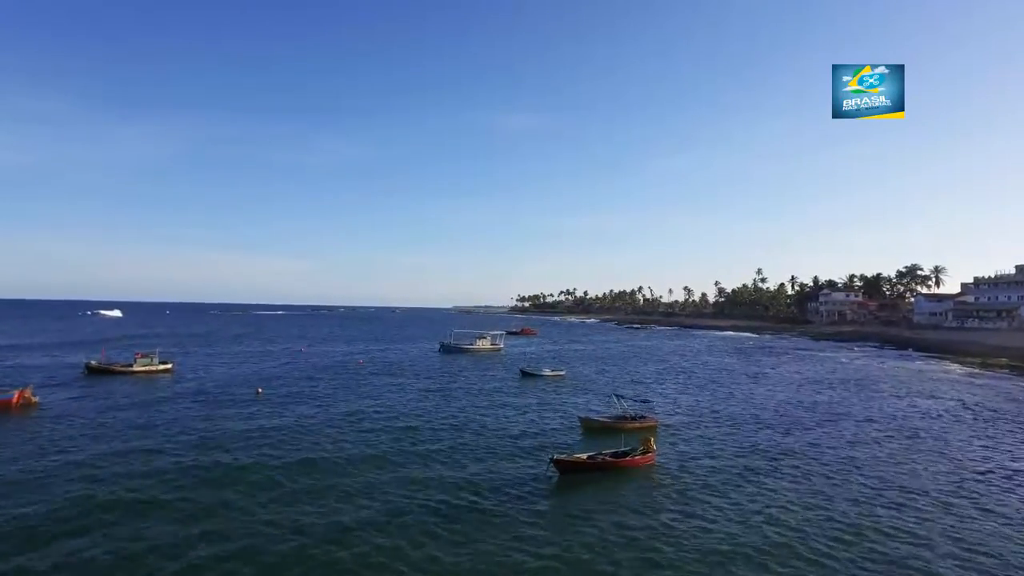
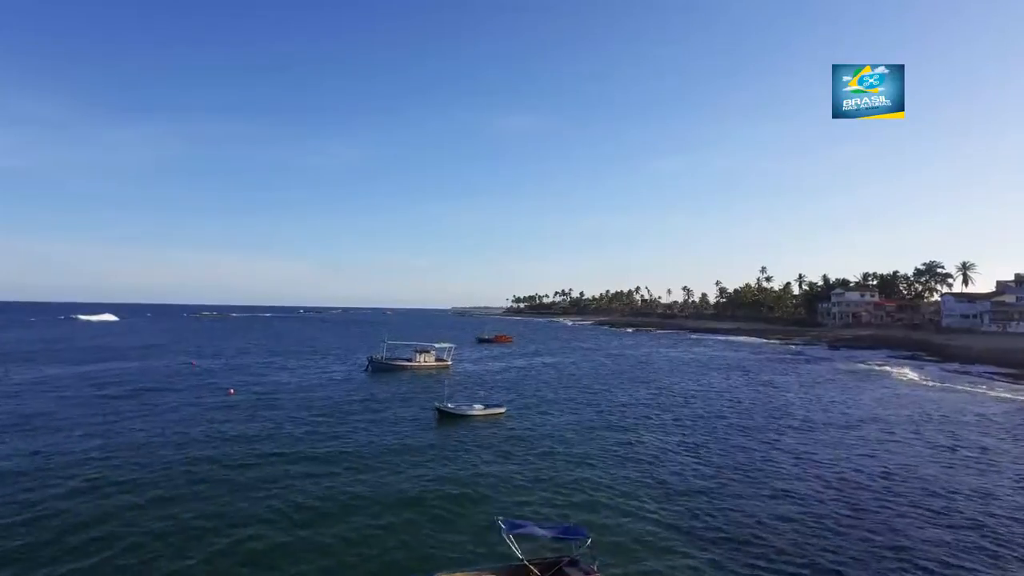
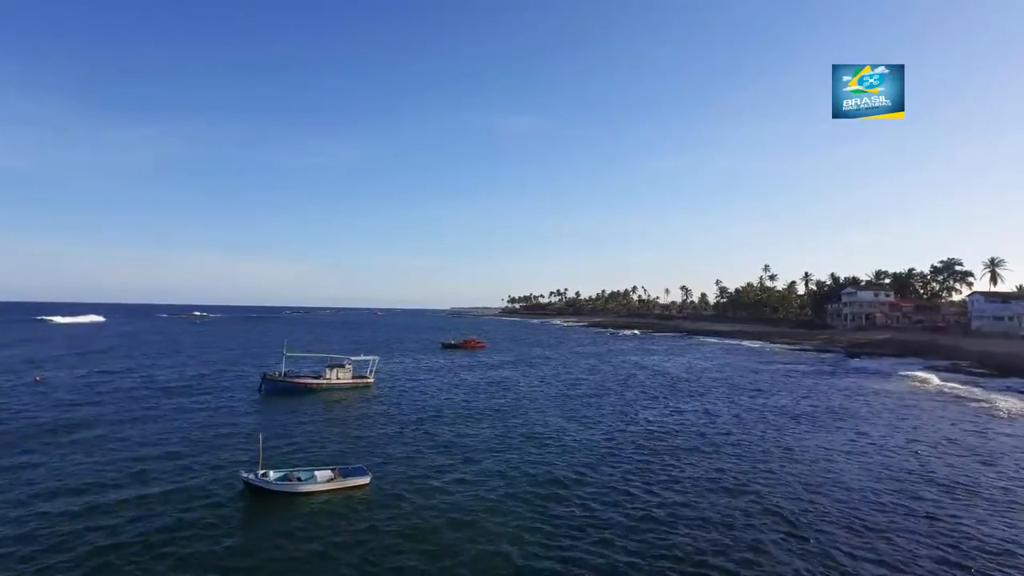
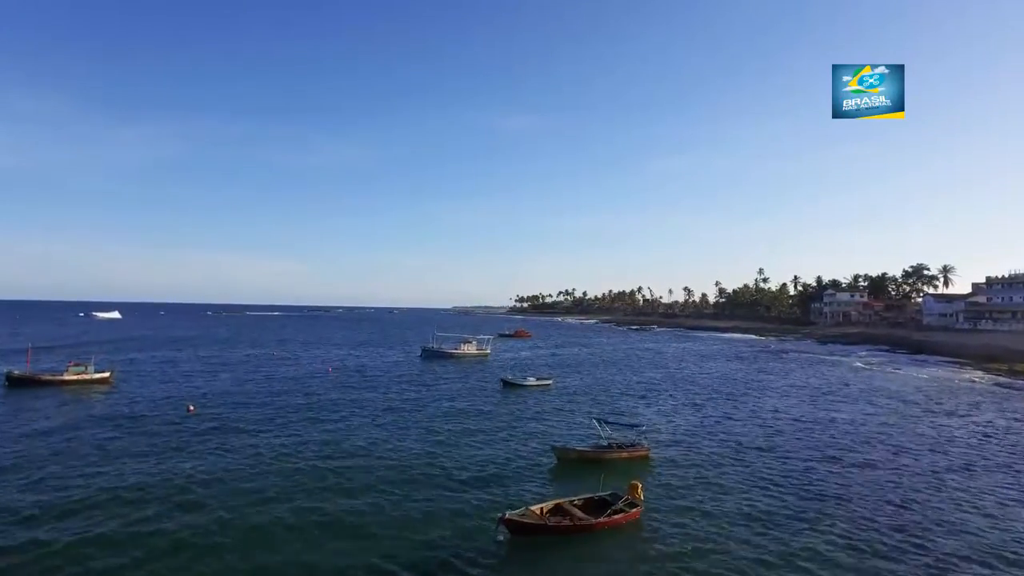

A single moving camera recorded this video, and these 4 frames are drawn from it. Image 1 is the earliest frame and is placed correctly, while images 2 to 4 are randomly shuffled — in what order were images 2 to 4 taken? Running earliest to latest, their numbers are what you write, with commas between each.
4, 2, 3
